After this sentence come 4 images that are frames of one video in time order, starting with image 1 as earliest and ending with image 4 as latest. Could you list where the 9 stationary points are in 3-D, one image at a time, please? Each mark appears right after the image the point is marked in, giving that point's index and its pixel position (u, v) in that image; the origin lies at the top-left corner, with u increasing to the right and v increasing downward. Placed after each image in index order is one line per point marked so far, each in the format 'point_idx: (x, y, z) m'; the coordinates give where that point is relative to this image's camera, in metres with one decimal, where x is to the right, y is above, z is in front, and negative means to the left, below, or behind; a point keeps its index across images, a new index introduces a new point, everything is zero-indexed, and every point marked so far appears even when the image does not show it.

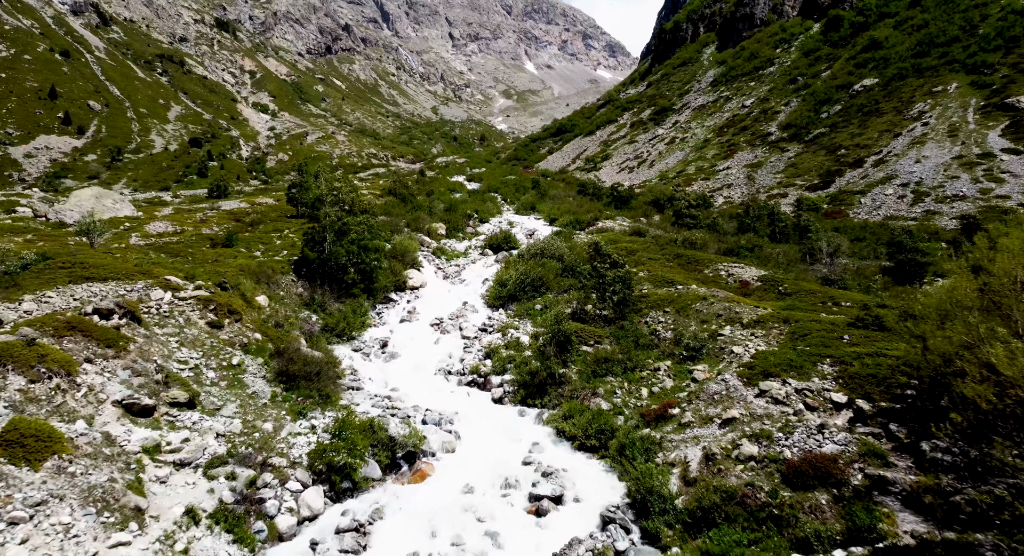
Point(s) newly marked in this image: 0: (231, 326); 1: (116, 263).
0: (-8.7, -1.5, +17.3) m
1: (-13.5, +0.5, +19.1) m
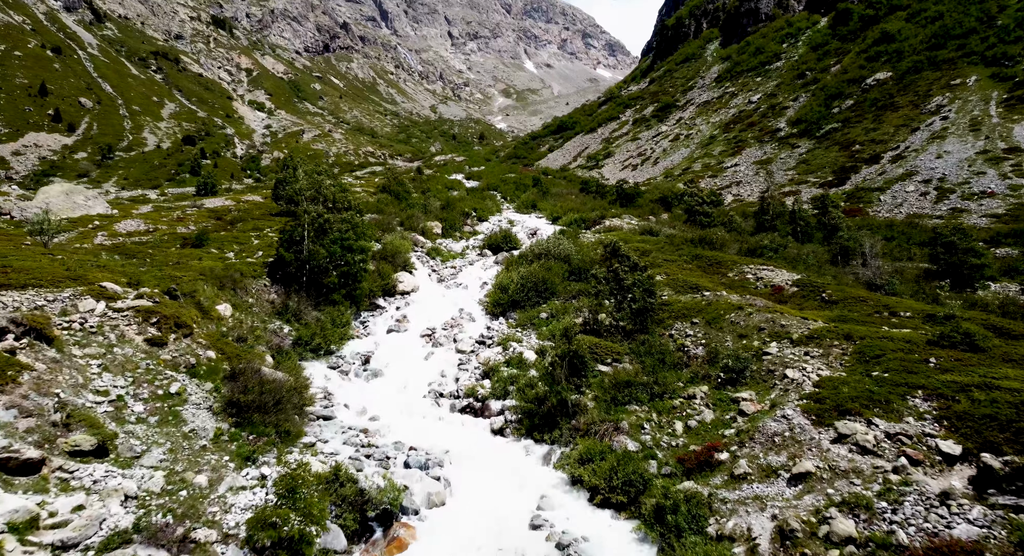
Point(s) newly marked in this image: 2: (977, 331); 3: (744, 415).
0: (-8.6, -1.7, +14.4) m
1: (-13.4, +0.3, +16.2) m
2: (+10.5, -1.2, +12.6) m
3: (+5.2, -3.0, +12.5) m
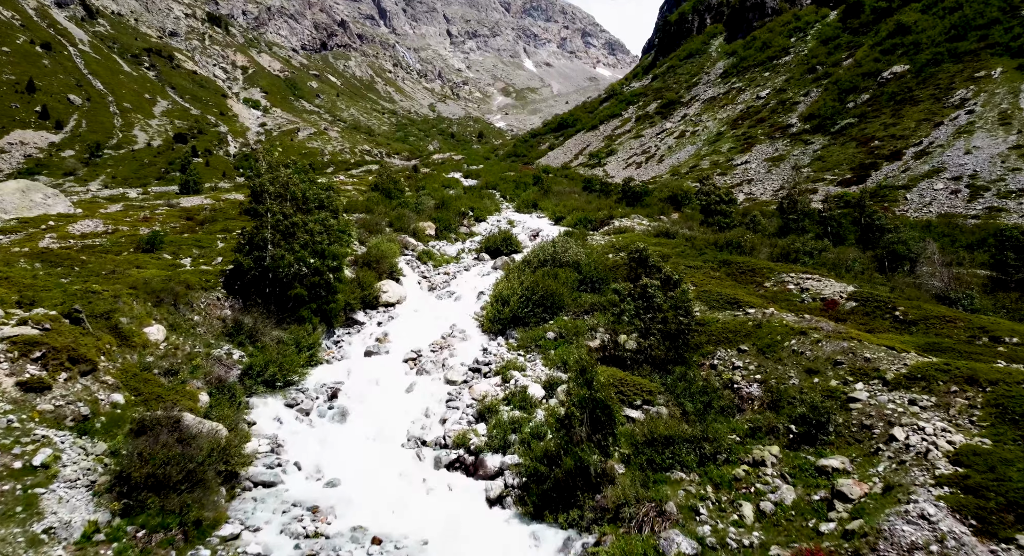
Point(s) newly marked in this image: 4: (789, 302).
0: (-8.6, -2.1, +10.8) m
1: (-13.4, -0.1, +12.6) m
2: (+10.5, -1.6, +9.1) m
3: (+5.2, -3.4, +8.9) m
4: (+9.1, -0.8, +18.4) m
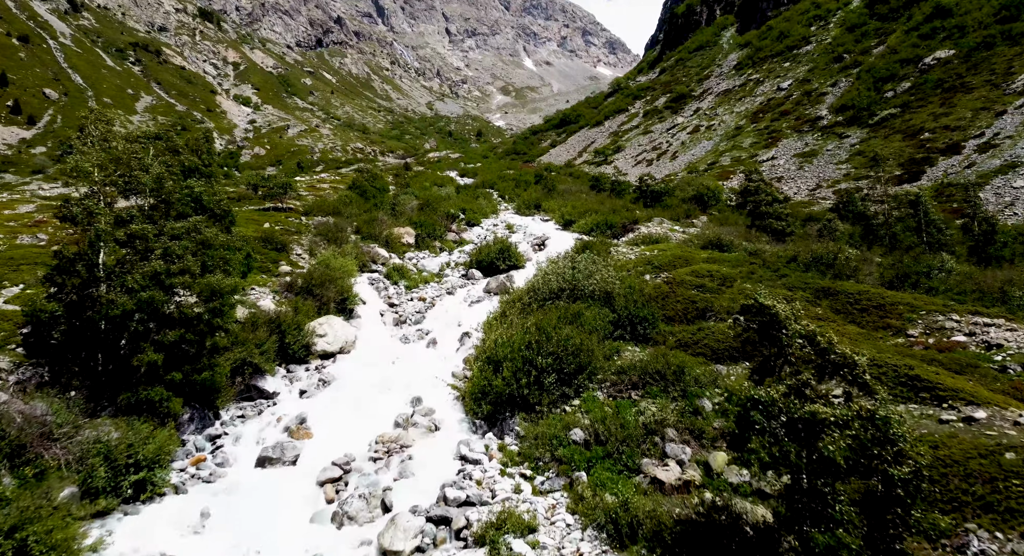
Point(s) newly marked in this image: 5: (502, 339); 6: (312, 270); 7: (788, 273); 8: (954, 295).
0: (-8.6, -3.1, +2.9) m
1: (-13.4, -1.1, +4.7) m
2: (+10.5, -2.6, +1.2) m
3: (+5.2, -4.5, +1.0) m
4: (+9.1, -1.8, +10.5) m
5: (-0.4, -1.5, +12.8) m
6: (-6.3, +0.2, +16.9) m
7: (+8.9, +0.1, +17.7) m
8: (+13.8, -0.4, +16.9) m
